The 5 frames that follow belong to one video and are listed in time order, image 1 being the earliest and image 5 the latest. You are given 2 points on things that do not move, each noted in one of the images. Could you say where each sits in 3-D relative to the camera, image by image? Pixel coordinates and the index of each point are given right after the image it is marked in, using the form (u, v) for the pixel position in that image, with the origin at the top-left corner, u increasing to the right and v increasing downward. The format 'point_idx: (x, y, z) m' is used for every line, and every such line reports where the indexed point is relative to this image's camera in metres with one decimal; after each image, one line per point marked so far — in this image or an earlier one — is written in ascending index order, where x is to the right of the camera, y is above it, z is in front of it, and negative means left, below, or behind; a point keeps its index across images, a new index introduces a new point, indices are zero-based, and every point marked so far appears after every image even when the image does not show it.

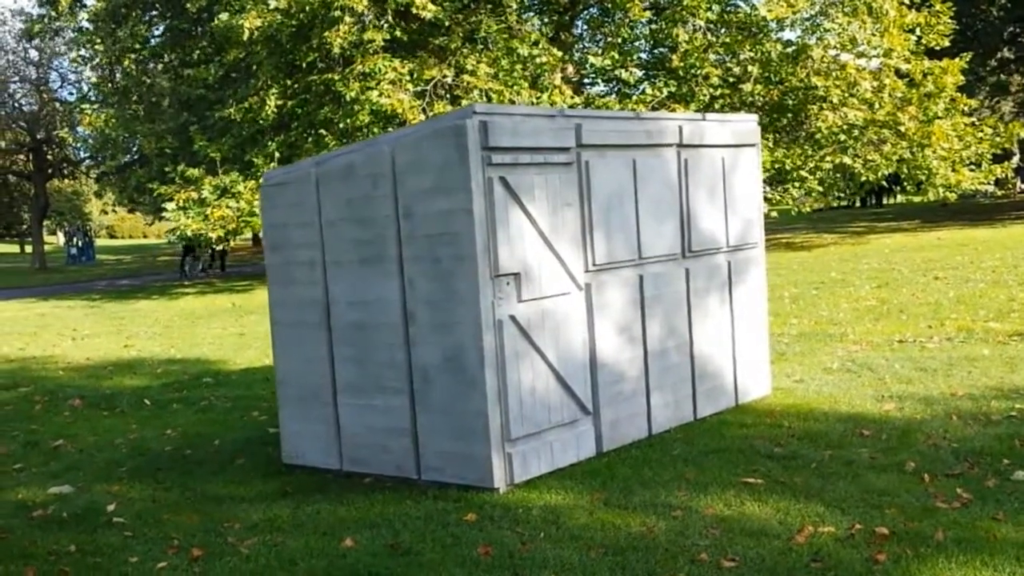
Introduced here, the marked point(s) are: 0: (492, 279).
0: (-0.1, +0.1, +6.6) m
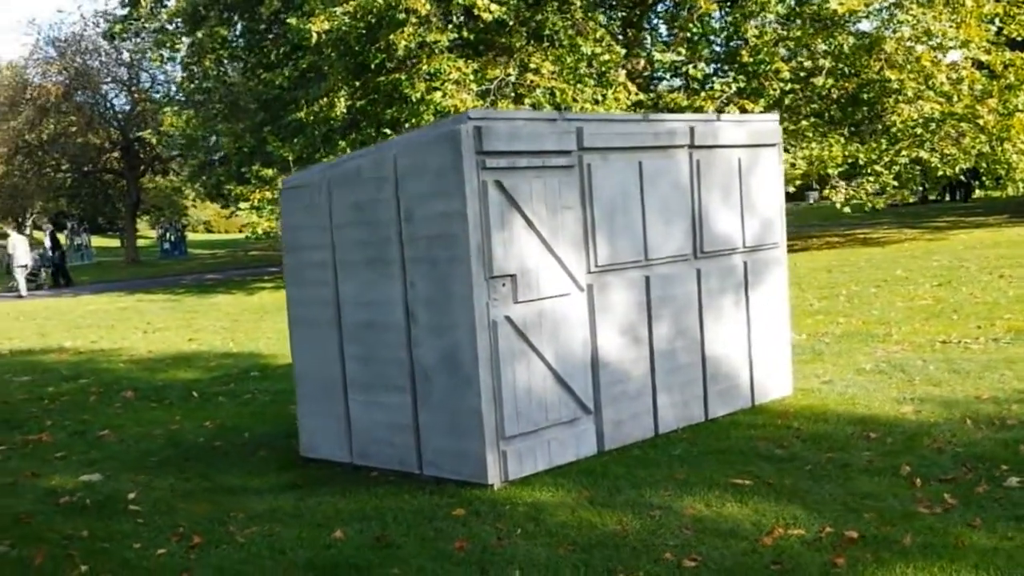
0: (-0.1, 0.0, +6.7) m
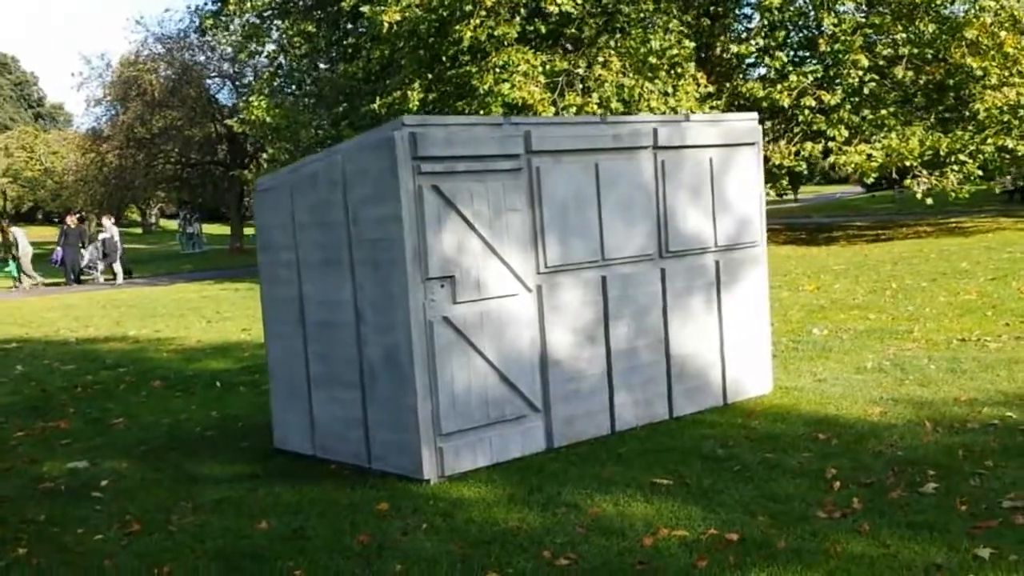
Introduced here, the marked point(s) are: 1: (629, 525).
0: (-0.6, 0.0, +7.0) m
1: (+0.6, -1.2, +5.8) m
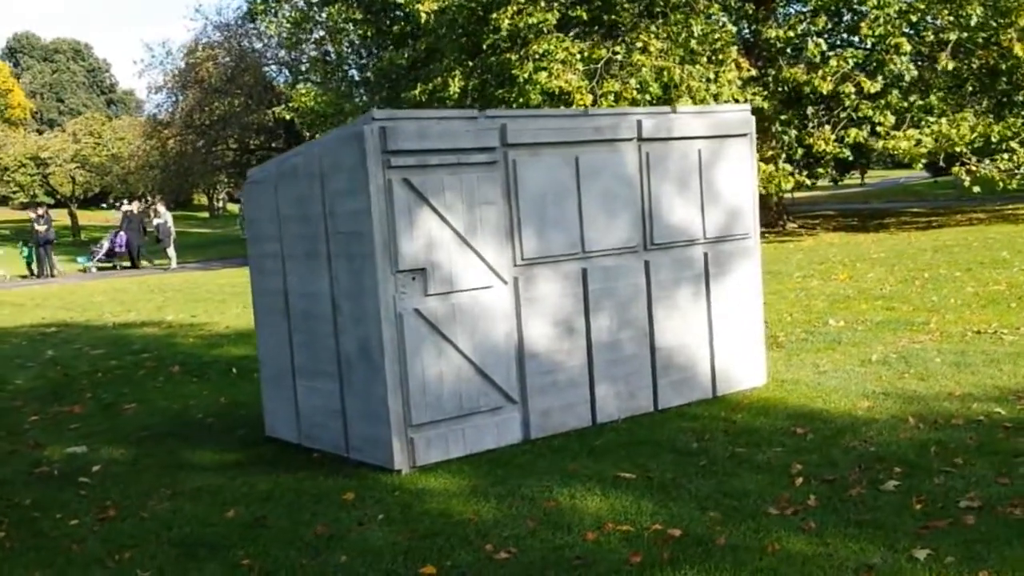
0: (-0.7, +0.1, +7.0) m
1: (+0.3, -1.2, +5.8) m
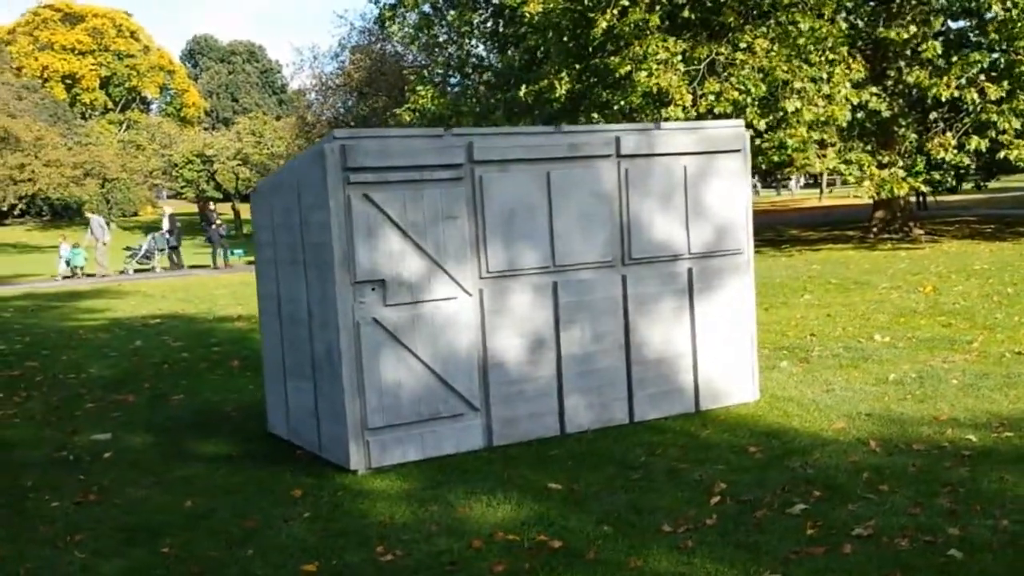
0: (-1.1, 0.0, +7.4) m
1: (-0.2, -1.3, +6.1) m
